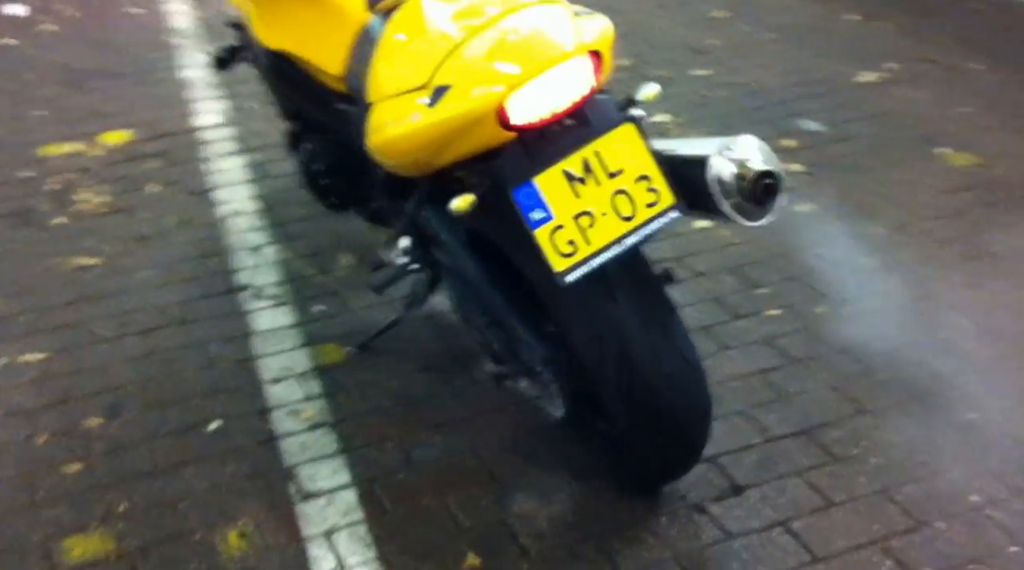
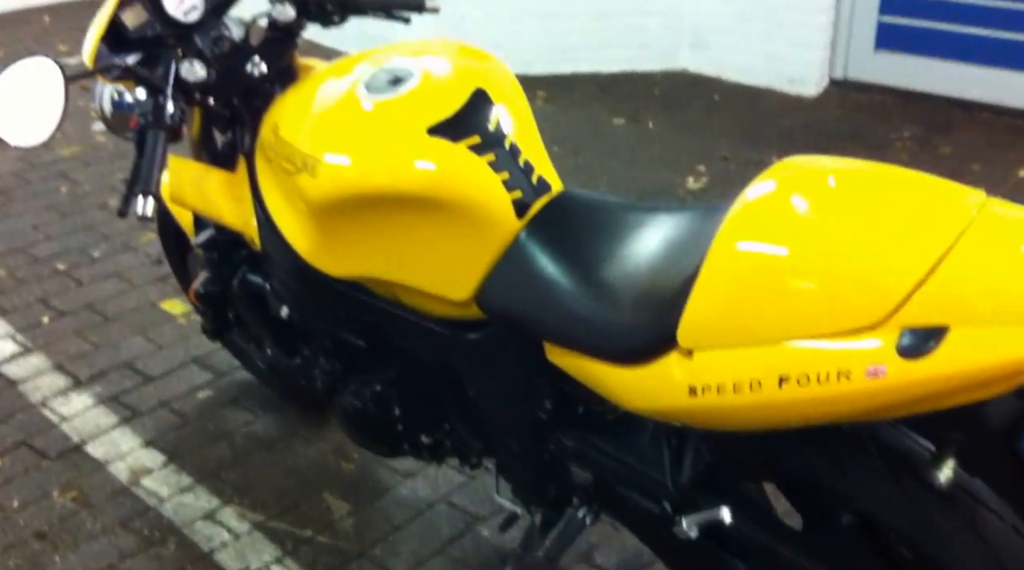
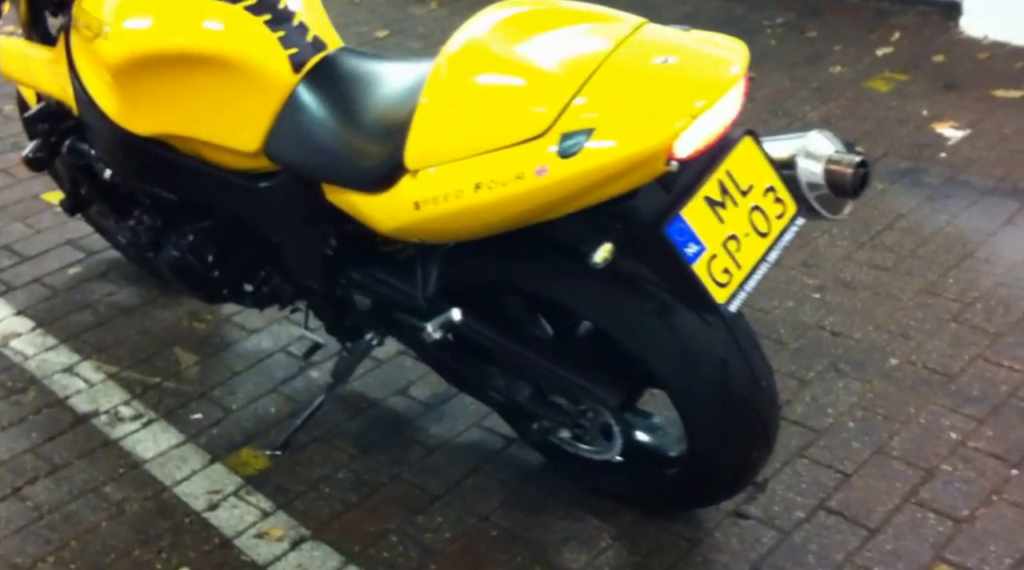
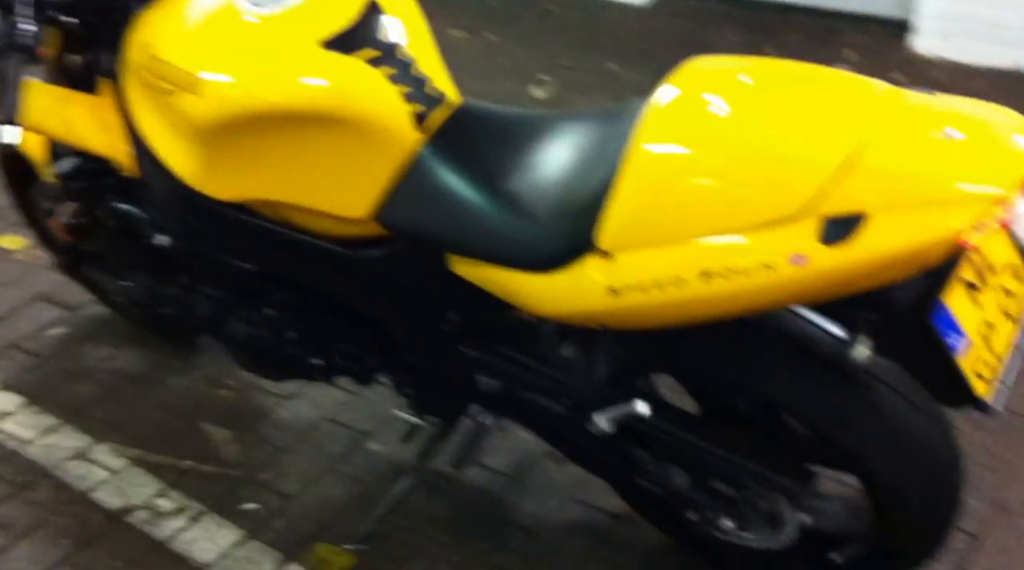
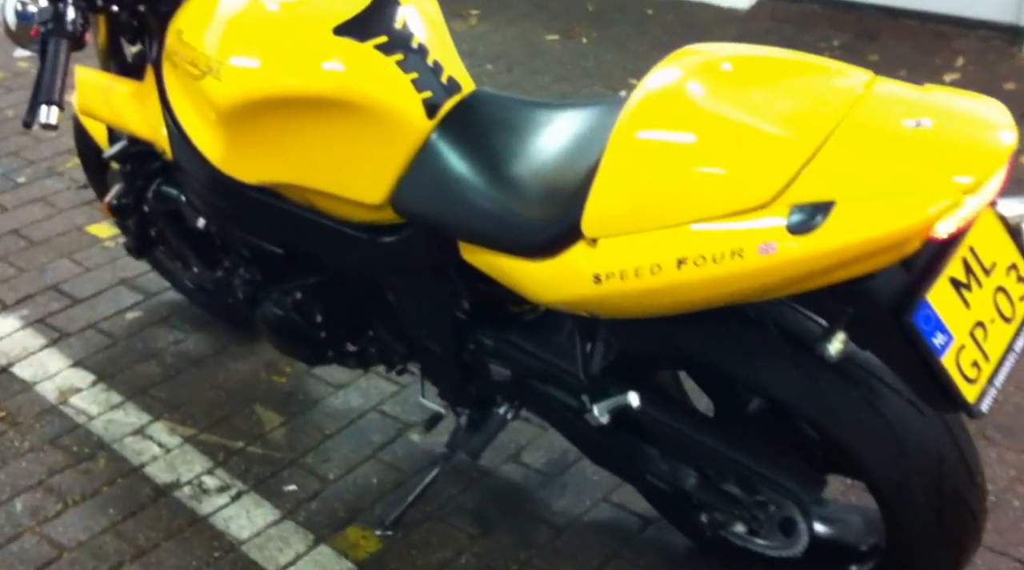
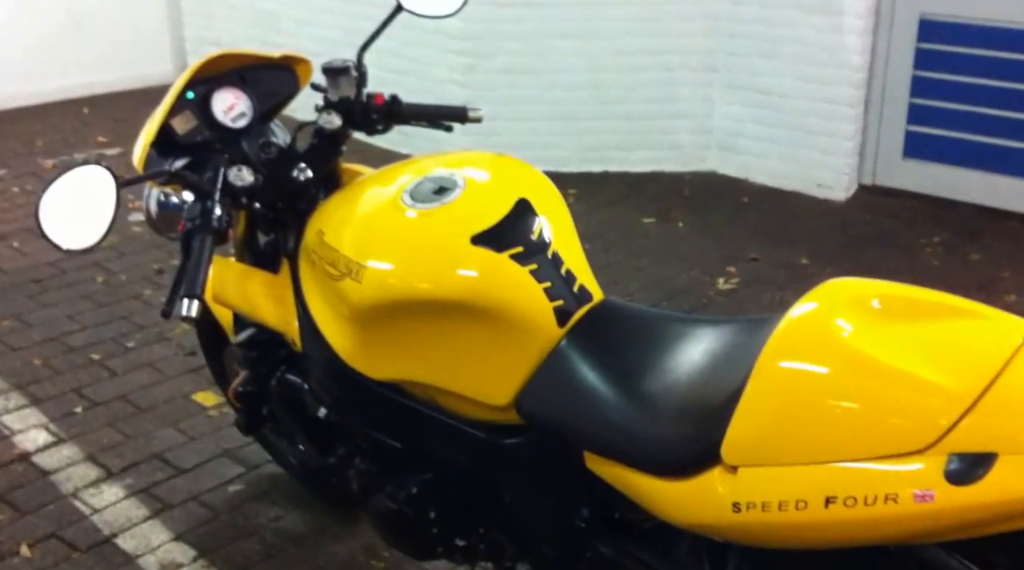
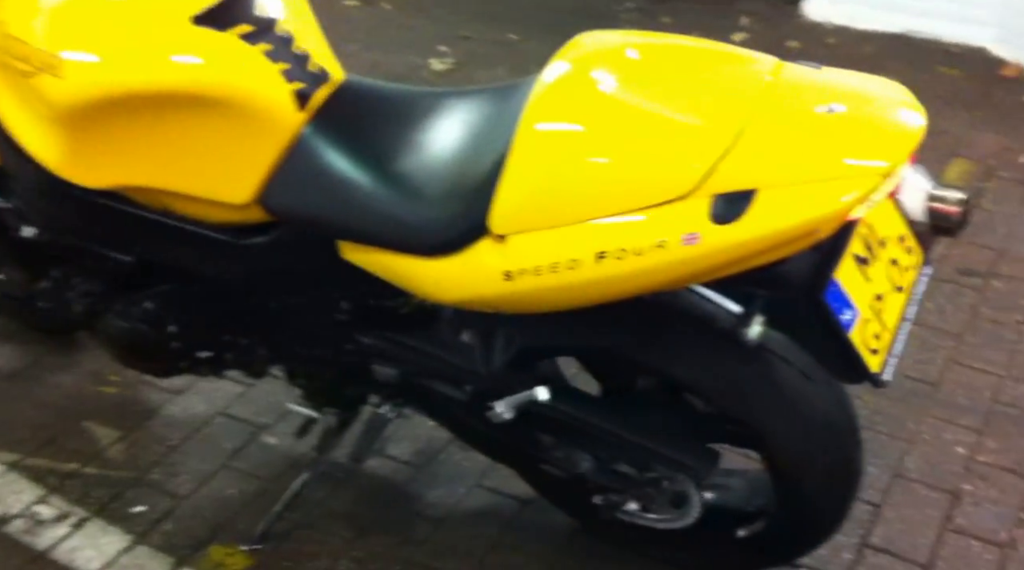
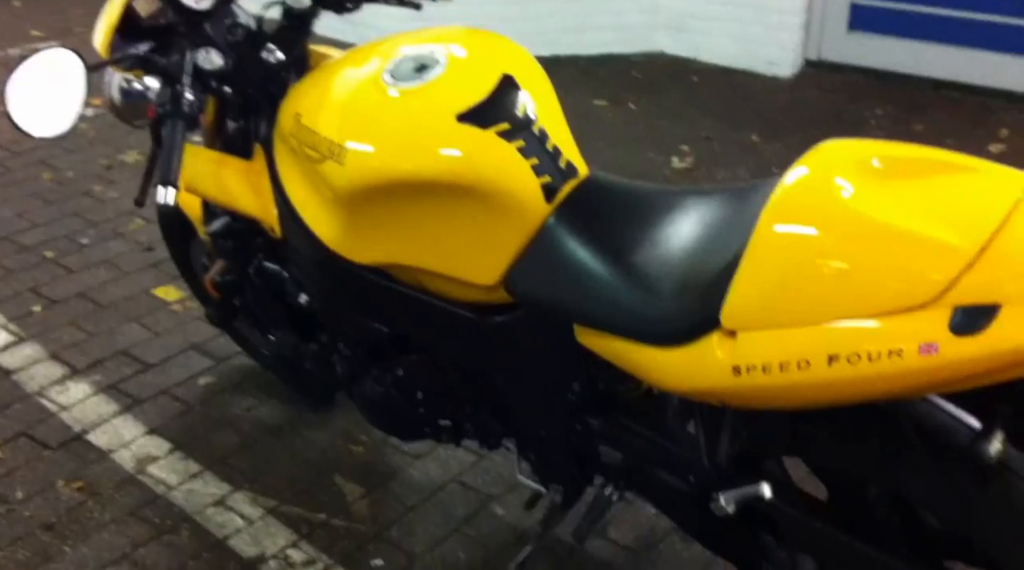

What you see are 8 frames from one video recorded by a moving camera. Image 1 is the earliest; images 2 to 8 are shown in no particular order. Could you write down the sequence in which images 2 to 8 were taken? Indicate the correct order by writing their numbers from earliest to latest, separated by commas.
3, 5, 2, 6, 8, 4, 7
